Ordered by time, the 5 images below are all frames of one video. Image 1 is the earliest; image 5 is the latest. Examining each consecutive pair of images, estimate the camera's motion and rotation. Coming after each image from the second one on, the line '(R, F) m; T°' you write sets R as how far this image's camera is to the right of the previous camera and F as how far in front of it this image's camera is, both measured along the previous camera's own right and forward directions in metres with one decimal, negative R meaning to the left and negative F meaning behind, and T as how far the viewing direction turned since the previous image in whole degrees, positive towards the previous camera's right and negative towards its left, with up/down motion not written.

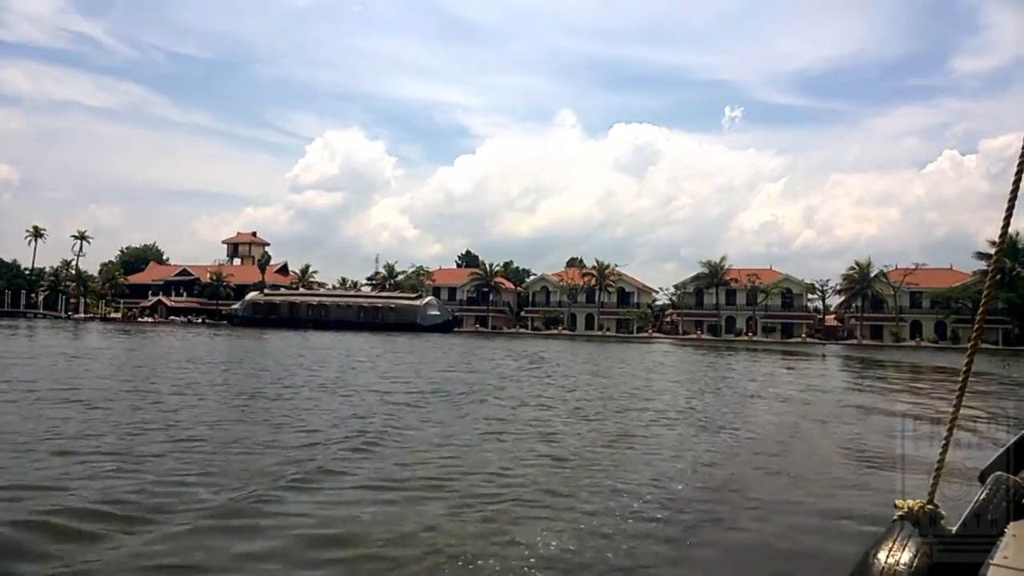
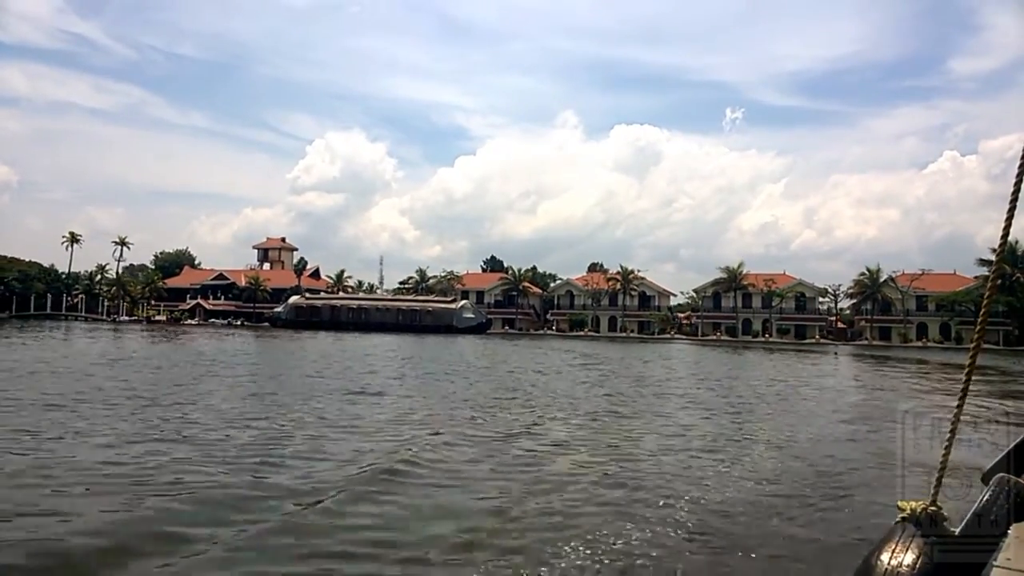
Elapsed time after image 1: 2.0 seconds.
(-1.0, -1.8) m; 0°
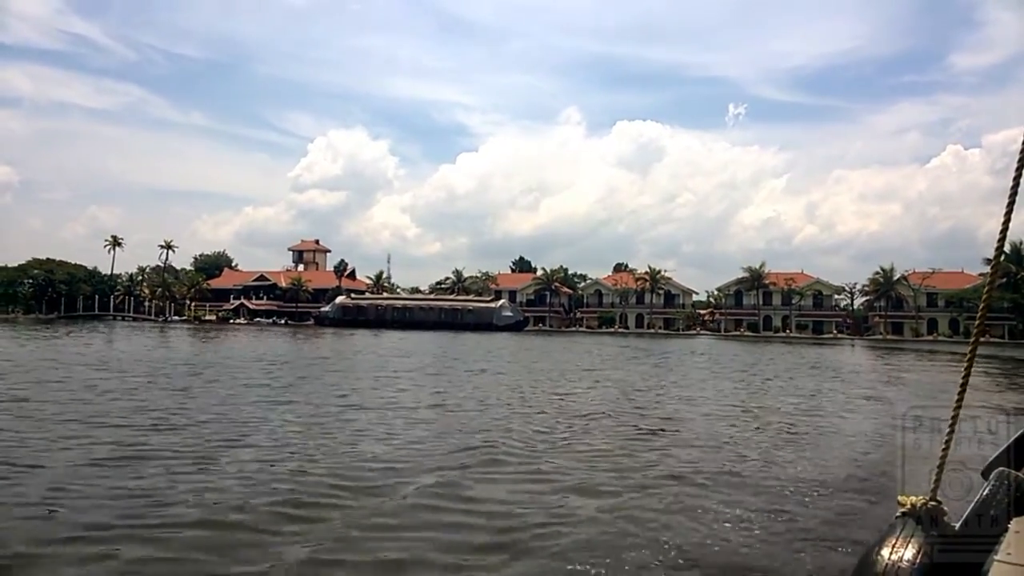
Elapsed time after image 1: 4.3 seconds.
(-1.3, -2.1) m; 0°
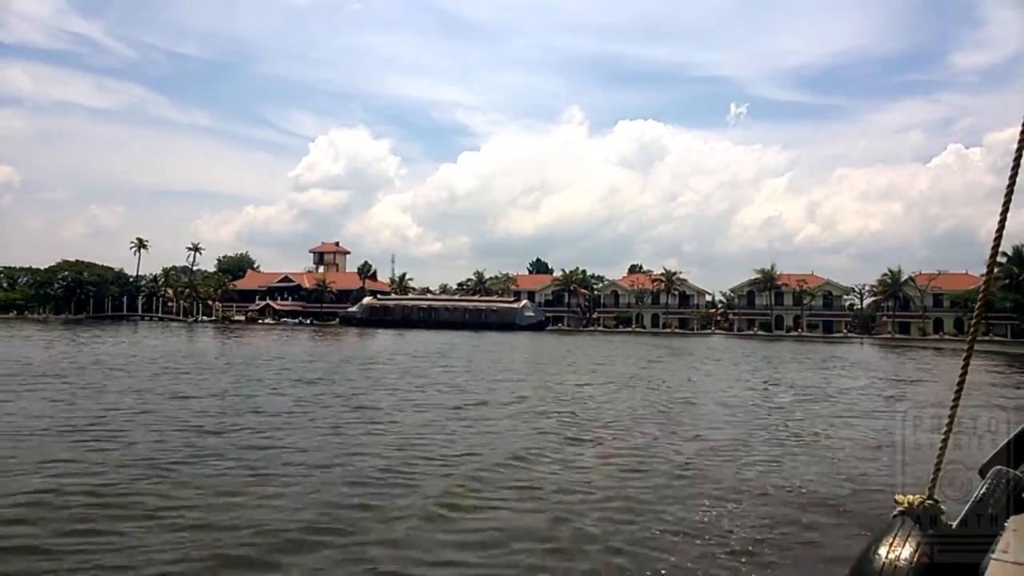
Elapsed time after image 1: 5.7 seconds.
(+2.7, +1.6) m; 0°
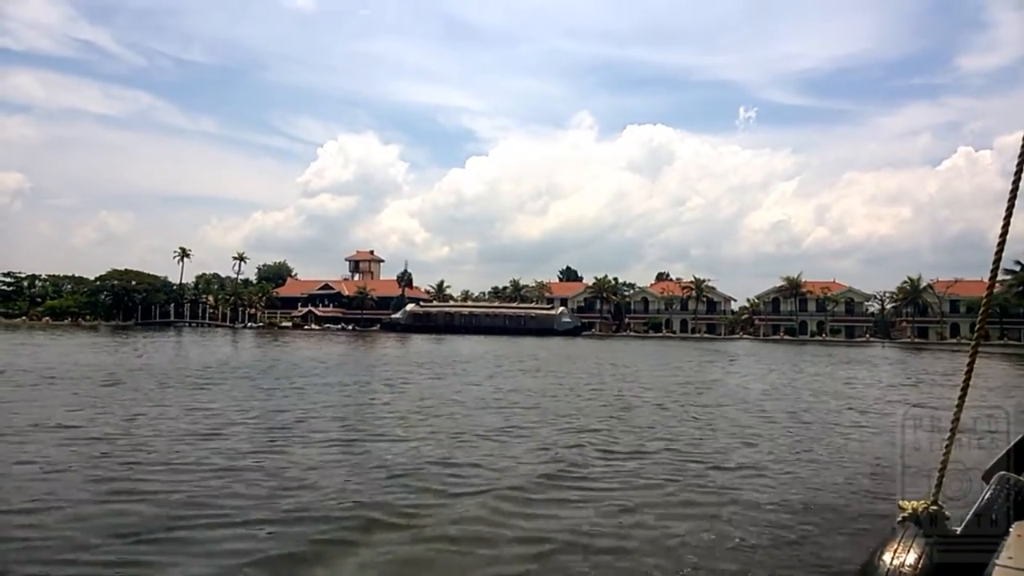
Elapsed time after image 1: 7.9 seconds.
(-0.6, -1.5) m; 0°
